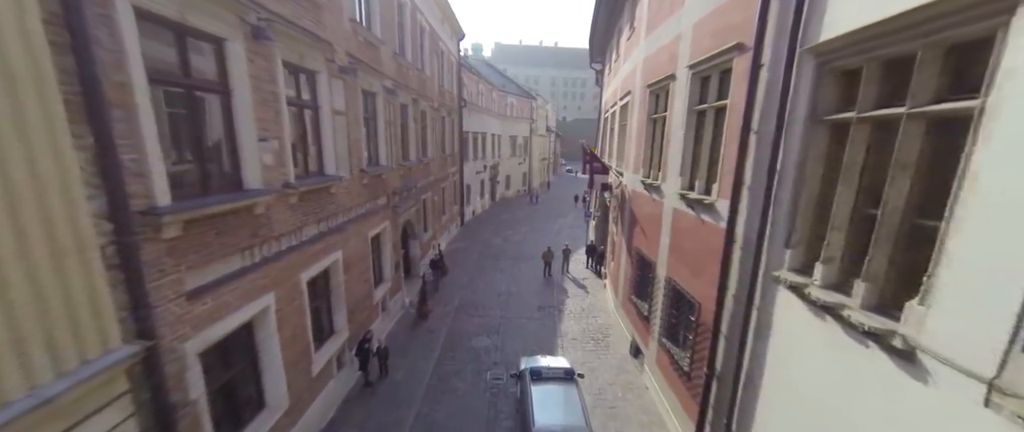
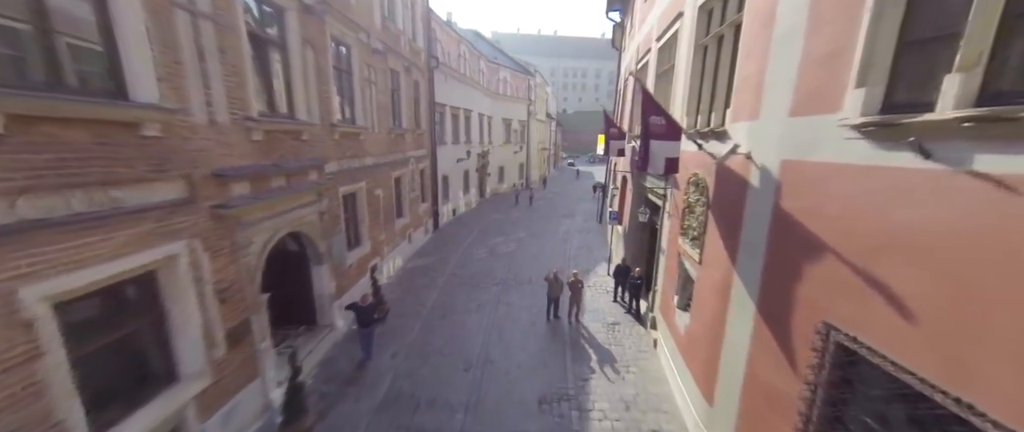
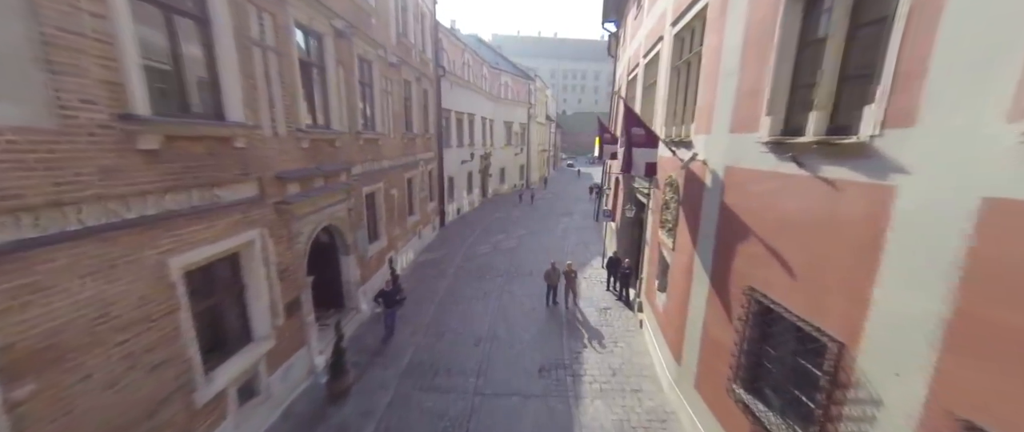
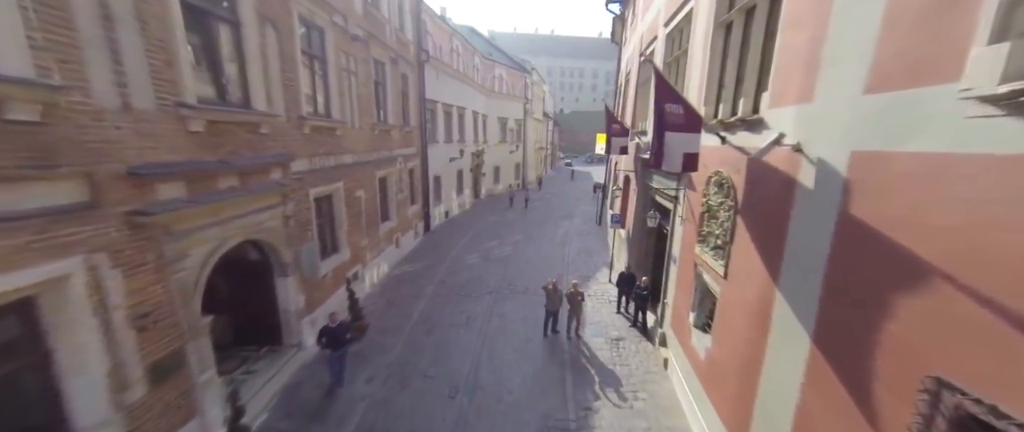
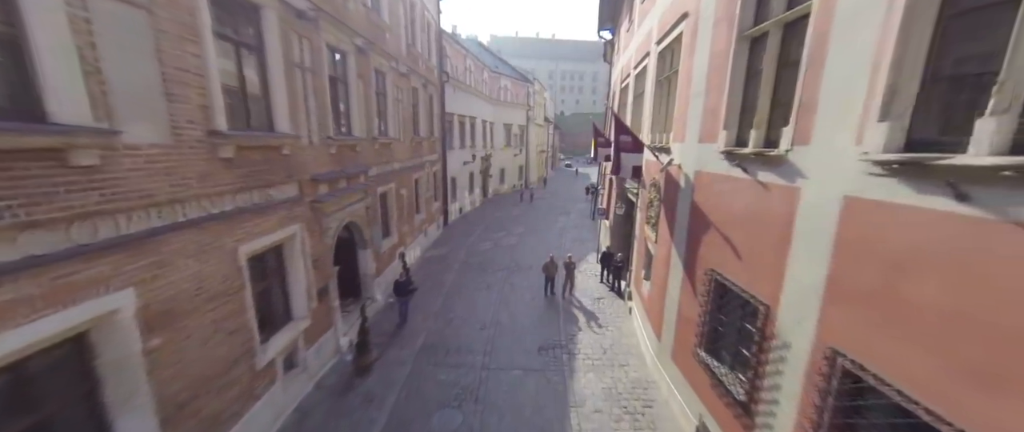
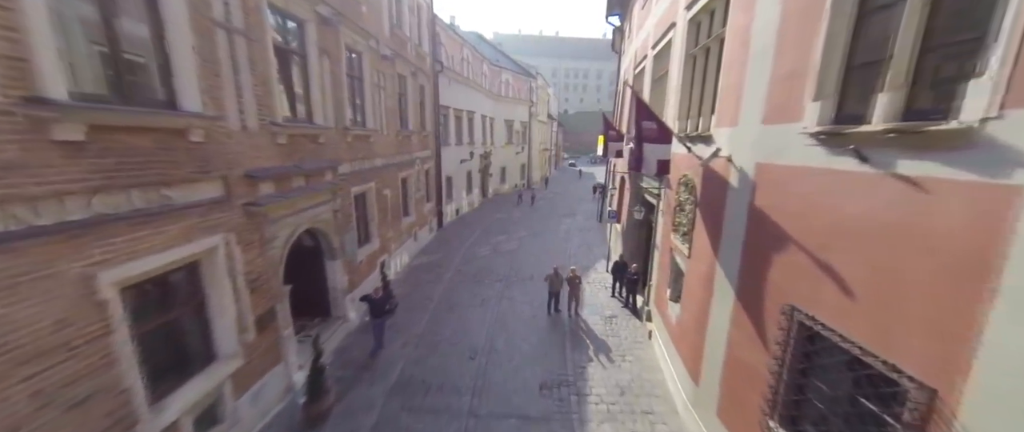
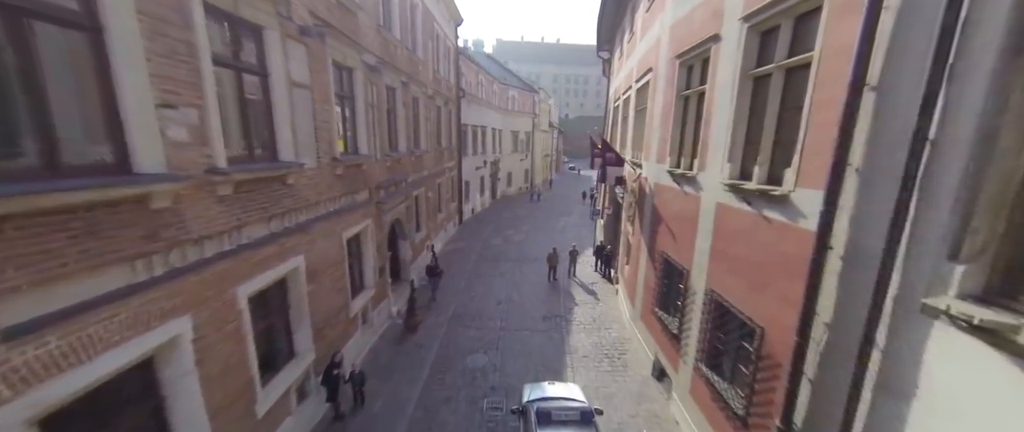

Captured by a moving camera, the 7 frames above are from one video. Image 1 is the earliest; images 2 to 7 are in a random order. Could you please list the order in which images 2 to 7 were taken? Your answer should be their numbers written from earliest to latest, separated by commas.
7, 5, 3, 6, 2, 4
